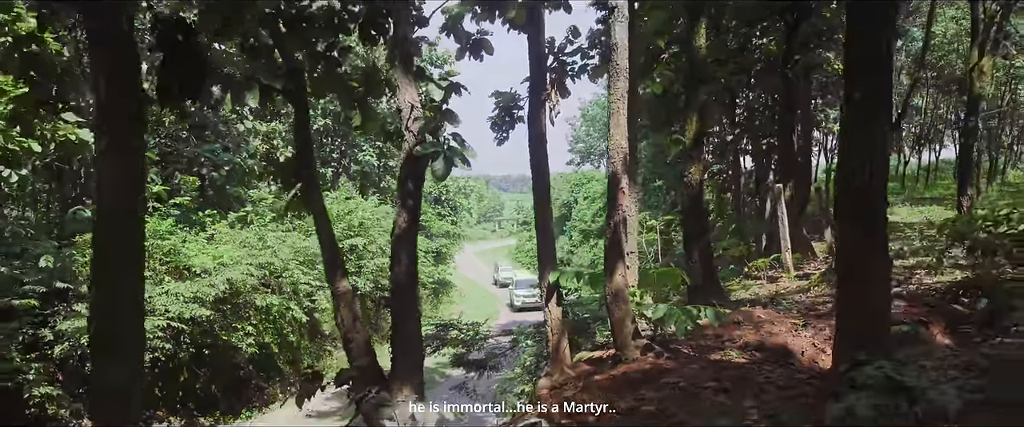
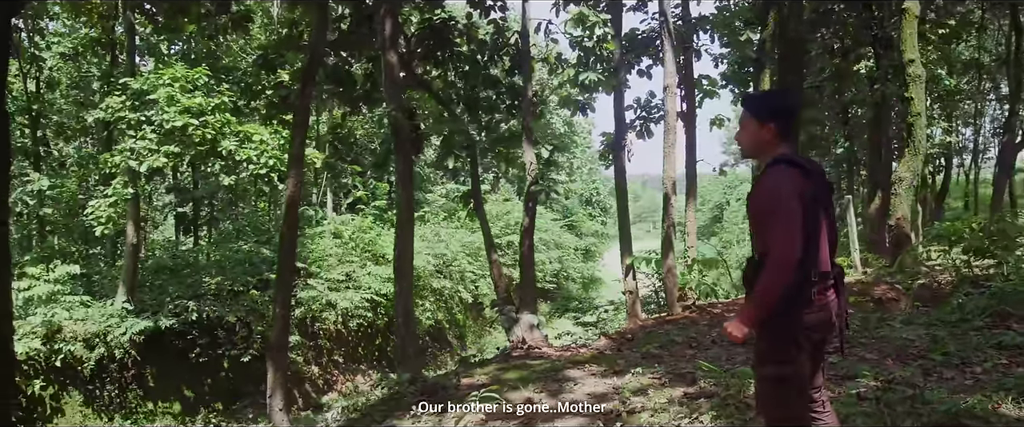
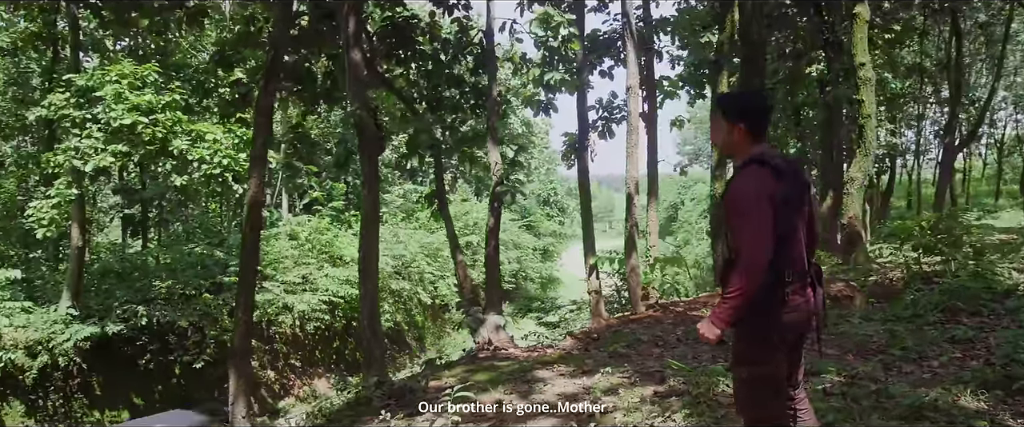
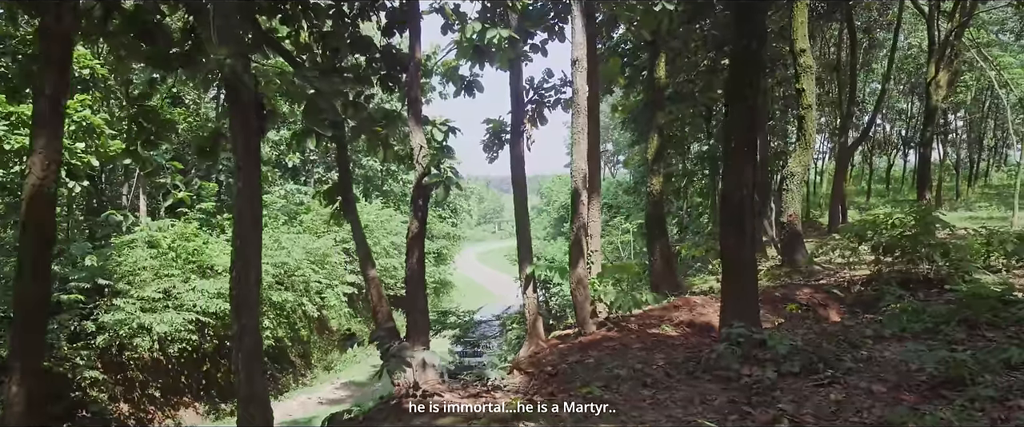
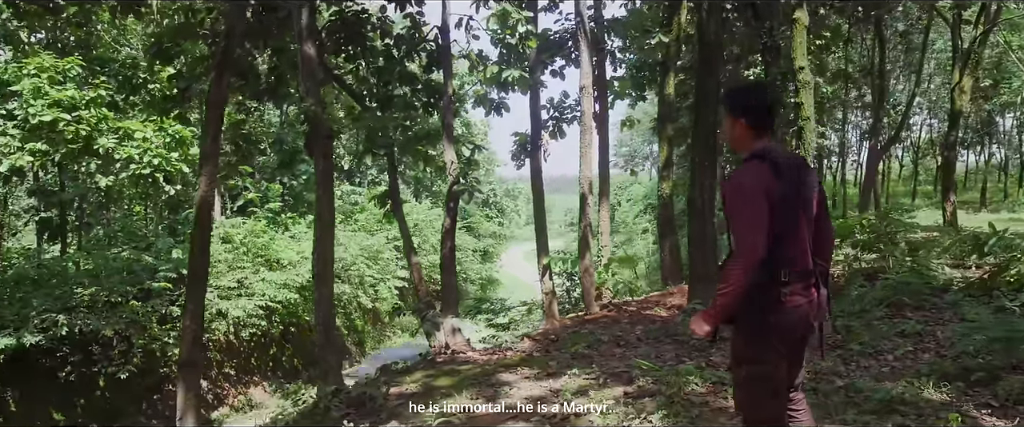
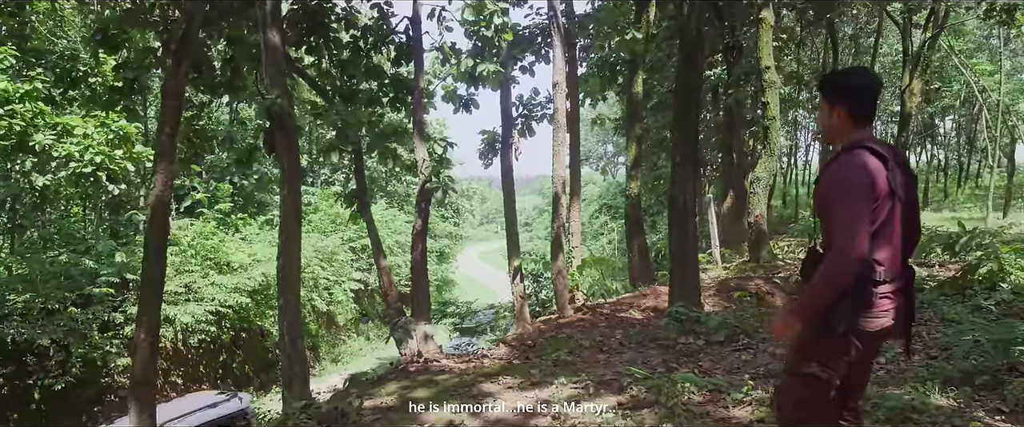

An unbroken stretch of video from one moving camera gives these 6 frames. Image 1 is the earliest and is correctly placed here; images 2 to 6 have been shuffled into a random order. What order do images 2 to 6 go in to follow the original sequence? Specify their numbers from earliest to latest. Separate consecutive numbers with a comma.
4, 6, 5, 3, 2
